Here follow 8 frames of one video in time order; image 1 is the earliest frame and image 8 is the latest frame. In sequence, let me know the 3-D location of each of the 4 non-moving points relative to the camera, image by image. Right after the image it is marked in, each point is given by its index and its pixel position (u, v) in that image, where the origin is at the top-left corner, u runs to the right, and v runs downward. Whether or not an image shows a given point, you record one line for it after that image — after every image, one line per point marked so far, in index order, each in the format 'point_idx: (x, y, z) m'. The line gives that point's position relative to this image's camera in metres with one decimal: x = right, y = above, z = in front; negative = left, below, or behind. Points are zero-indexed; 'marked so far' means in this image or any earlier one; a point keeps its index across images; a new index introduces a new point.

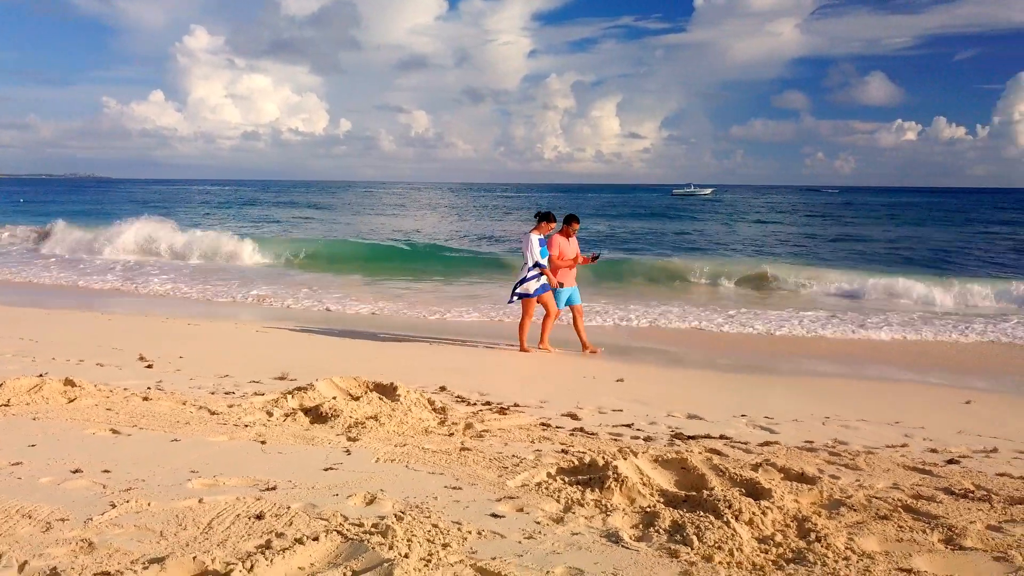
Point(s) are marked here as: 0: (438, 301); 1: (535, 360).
0: (-1.3, -0.2, +12.4) m
1: (+0.1, -0.6, +6.7) m
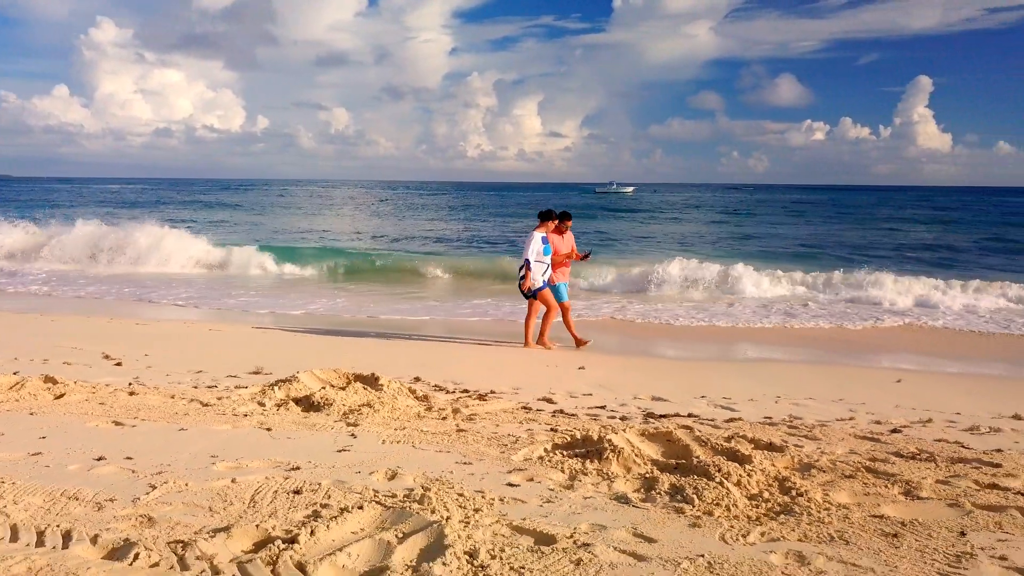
0: (-2.1, -0.1, +12.5) m
1: (-0.2, -0.5, +6.9) m
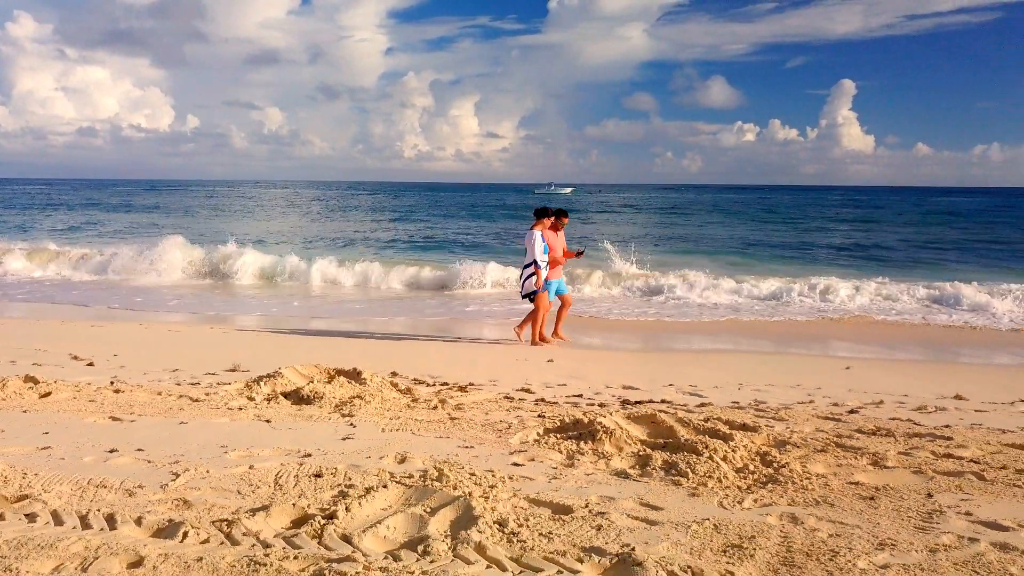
0: (-2.8, -0.1, +12.5) m
1: (-0.4, -0.5, +7.1) m
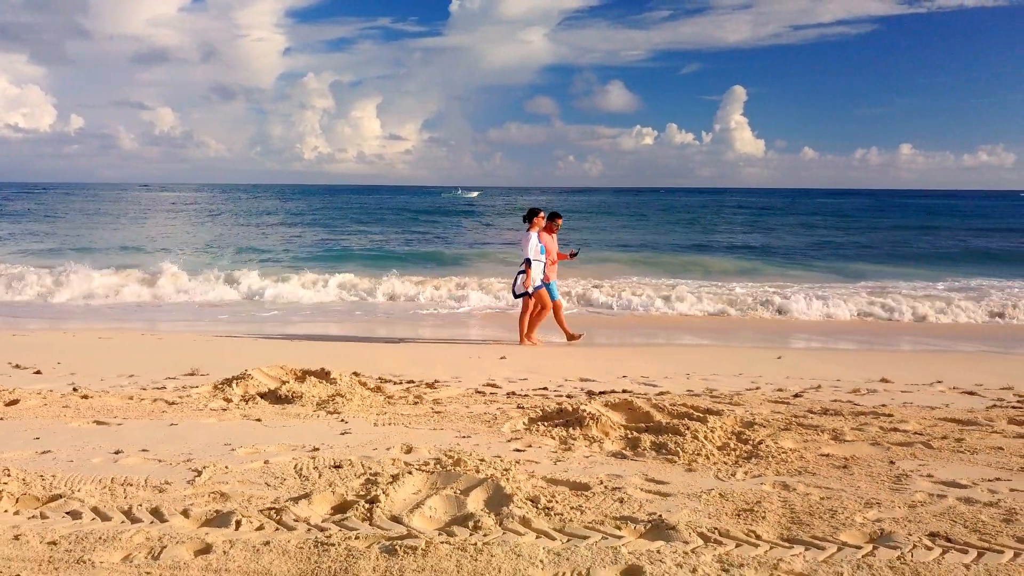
0: (-3.8, -0.2, +12.3) m
1: (-0.9, -0.5, +7.2) m
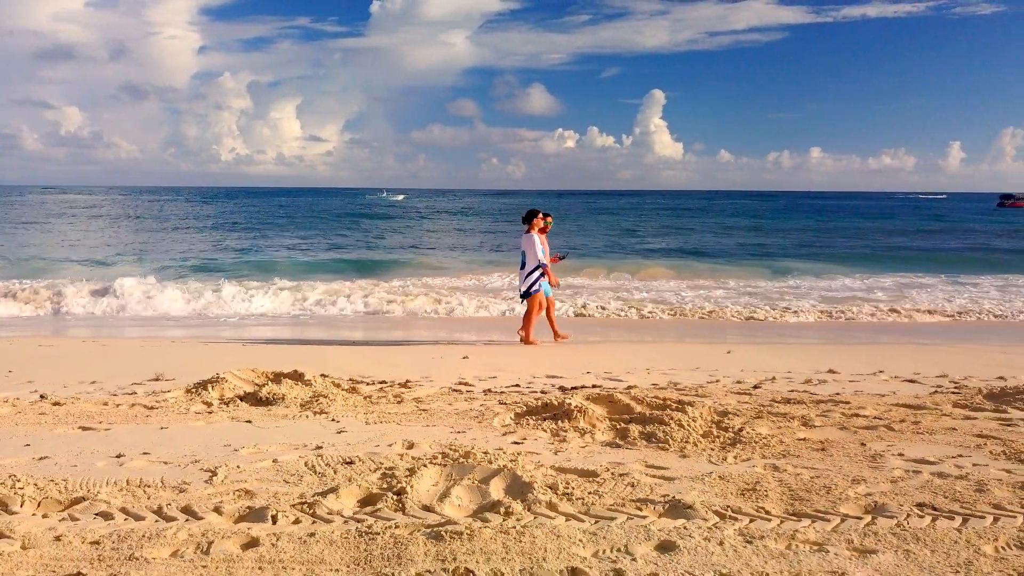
0: (-4.6, -0.3, +12.0) m
1: (-1.2, -0.5, +7.3) m
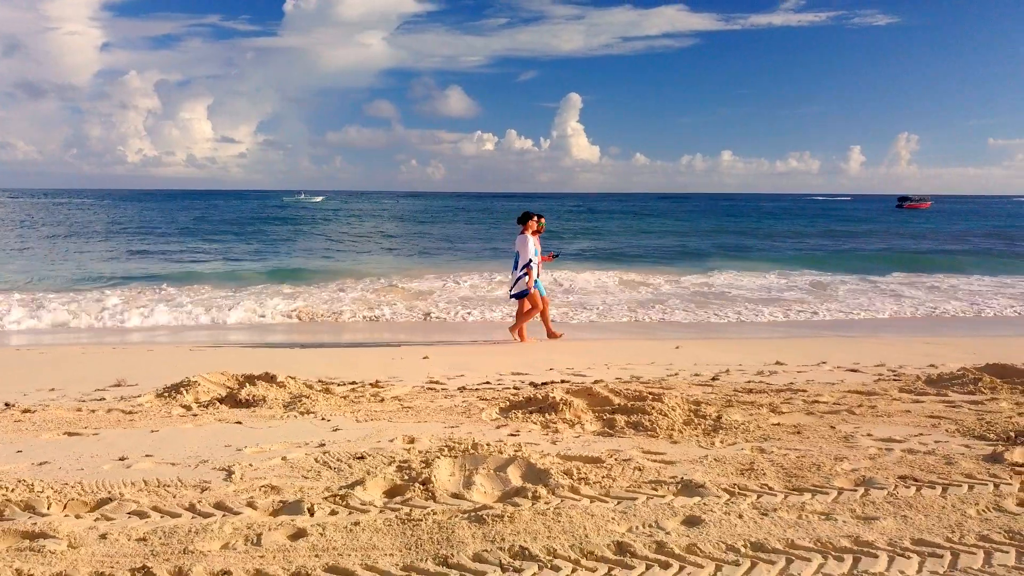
0: (-5.5, -0.3, +11.7) m
1: (-1.6, -0.5, +7.3) m
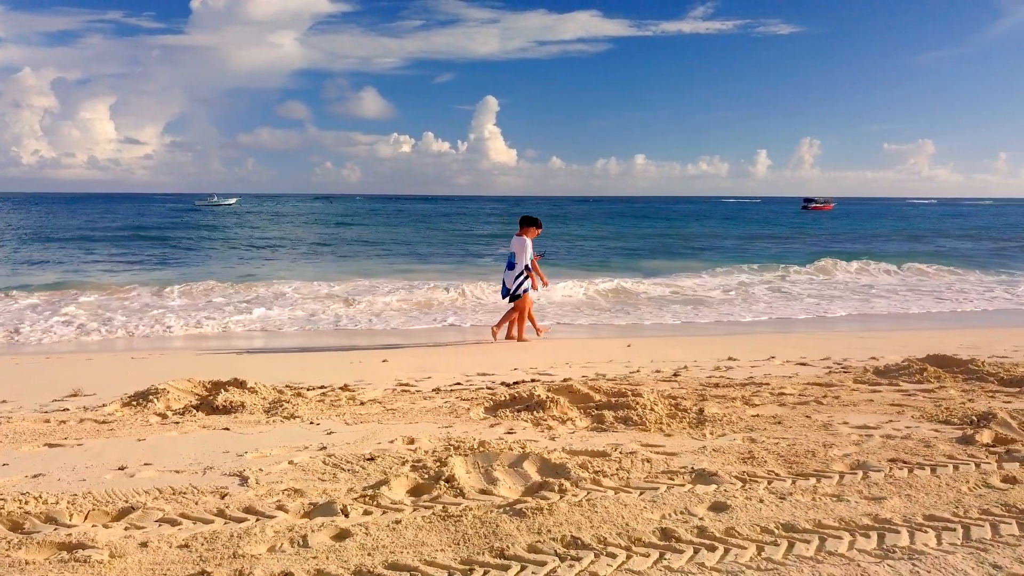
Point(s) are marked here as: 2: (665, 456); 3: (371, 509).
0: (-6.2, -0.4, +11.2) m
1: (-1.9, -0.6, +7.2) m
2: (+0.6, -0.7, +3.3) m
3: (-0.4, -0.7, +2.6) m
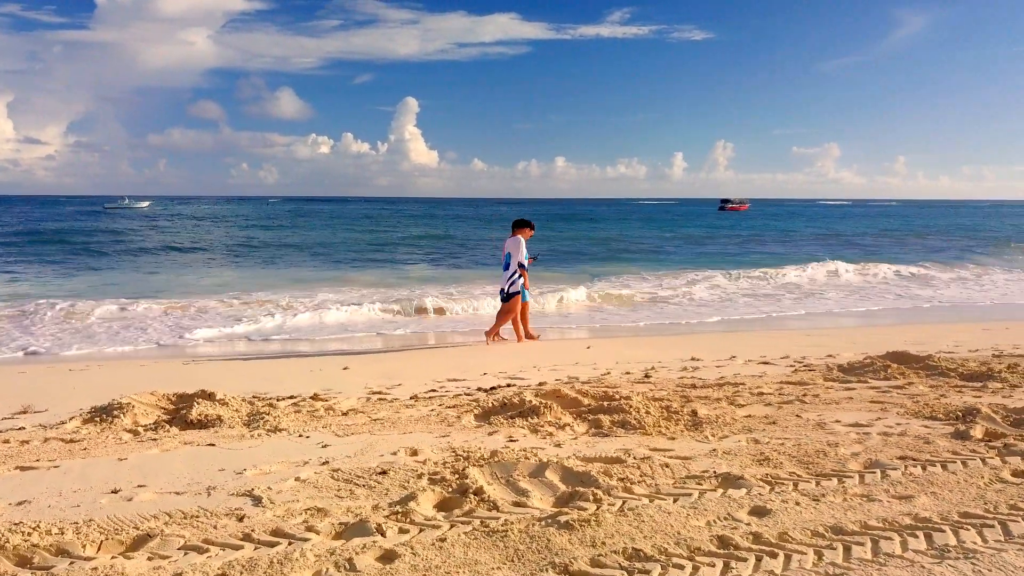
0: (-6.9, -0.5, +10.5) m
1: (-2.2, -0.6, +6.9) m
2: (+0.7, -0.7, +3.3) m
3: (-0.3, -0.7, +2.5) m
